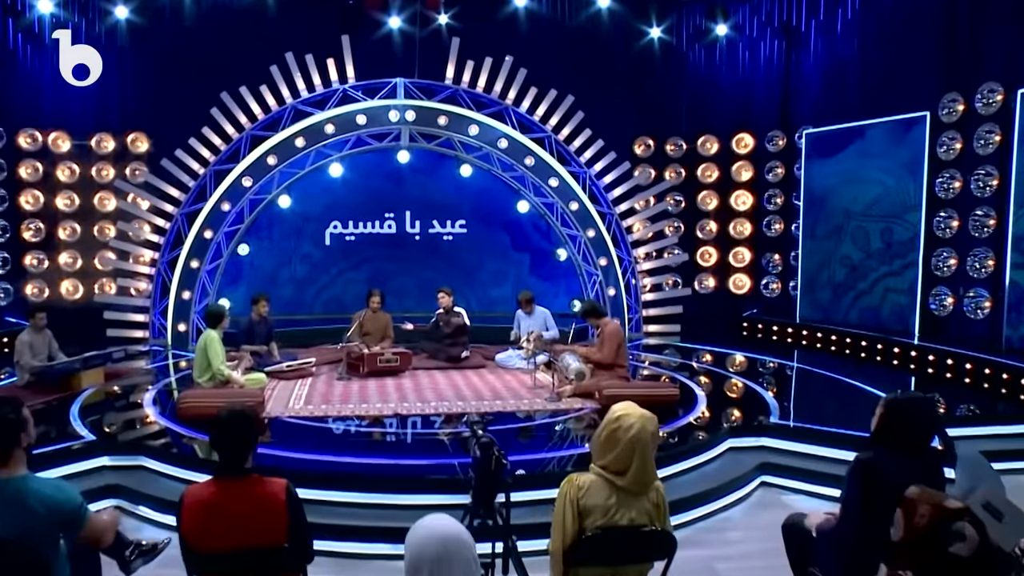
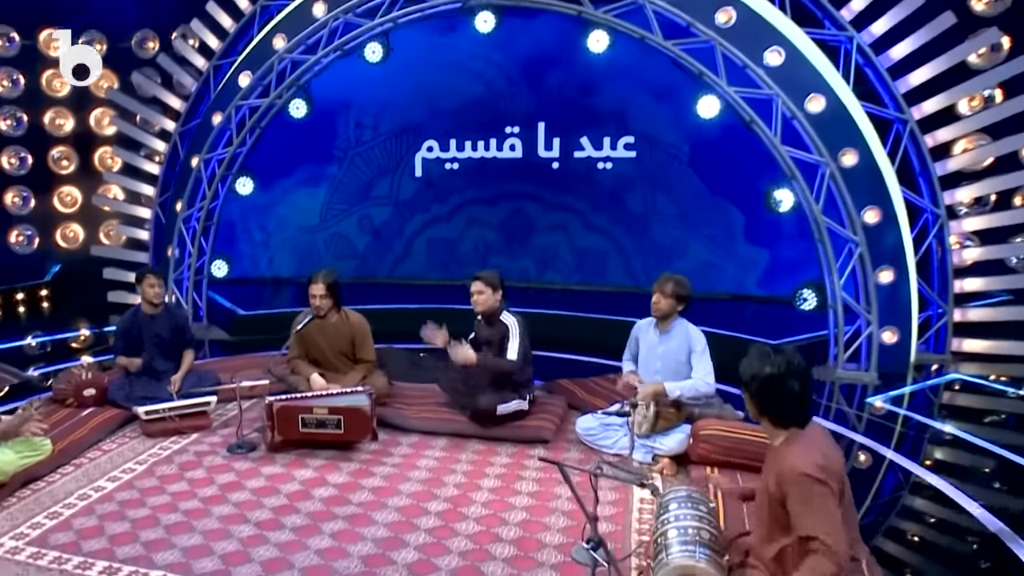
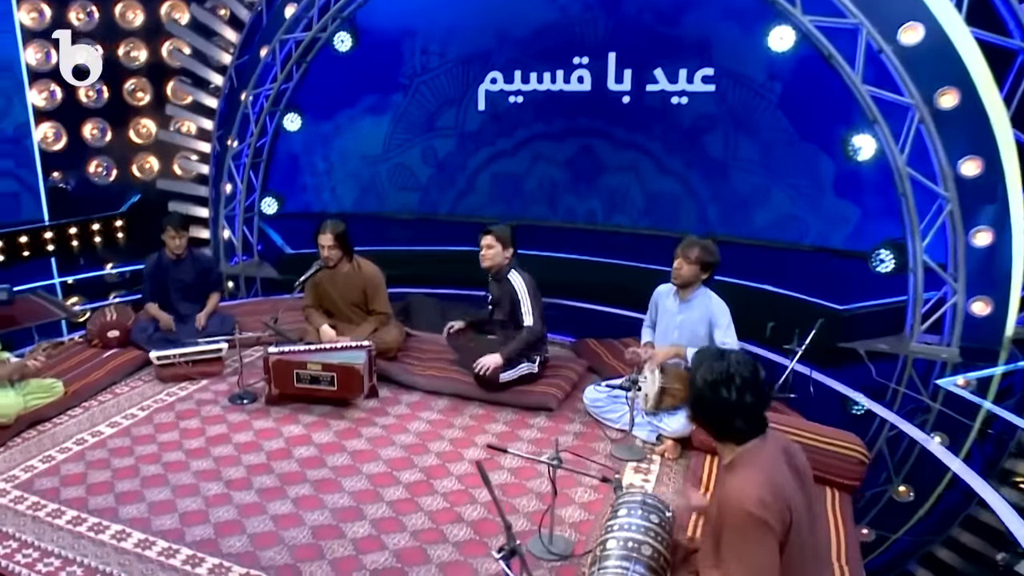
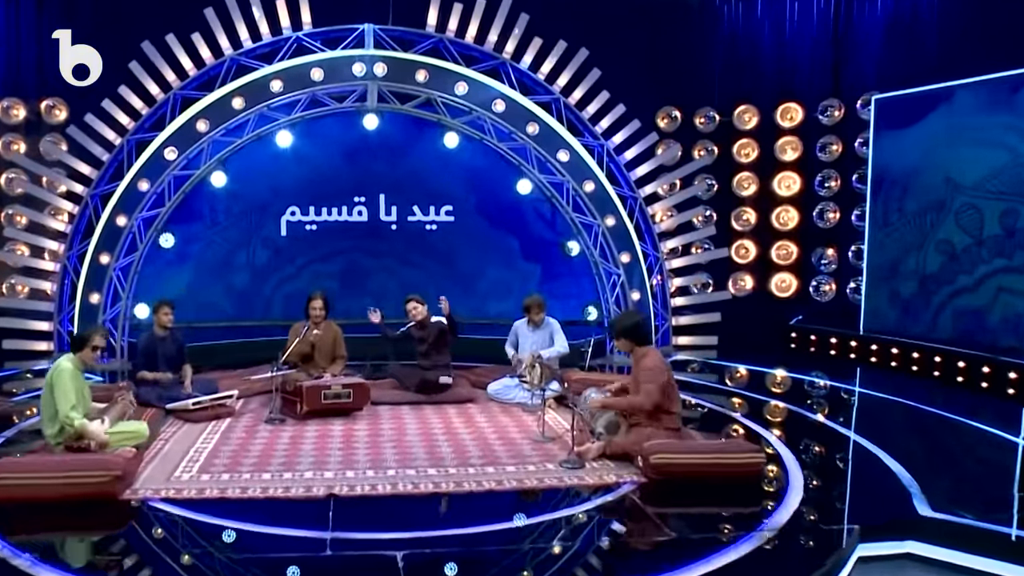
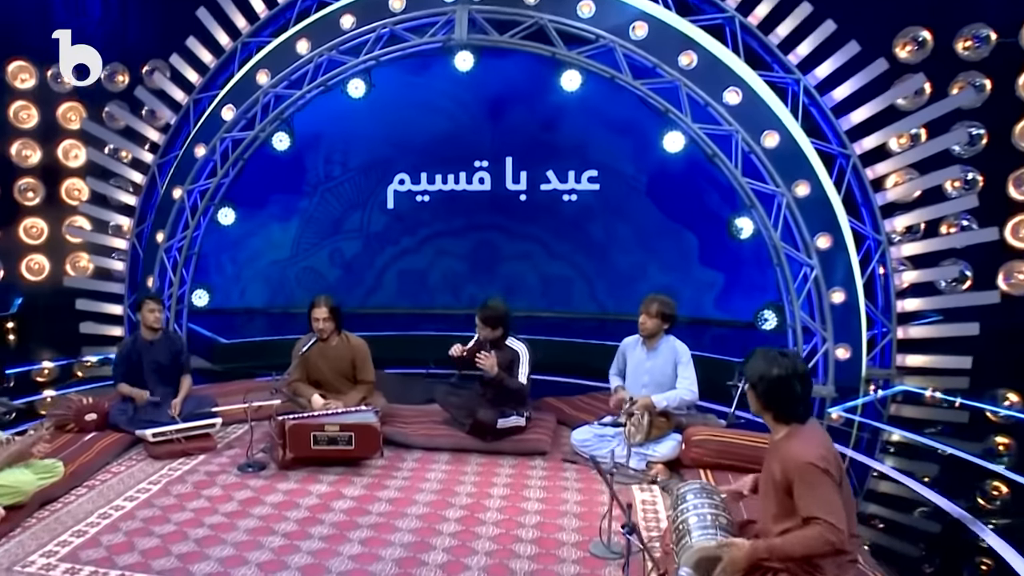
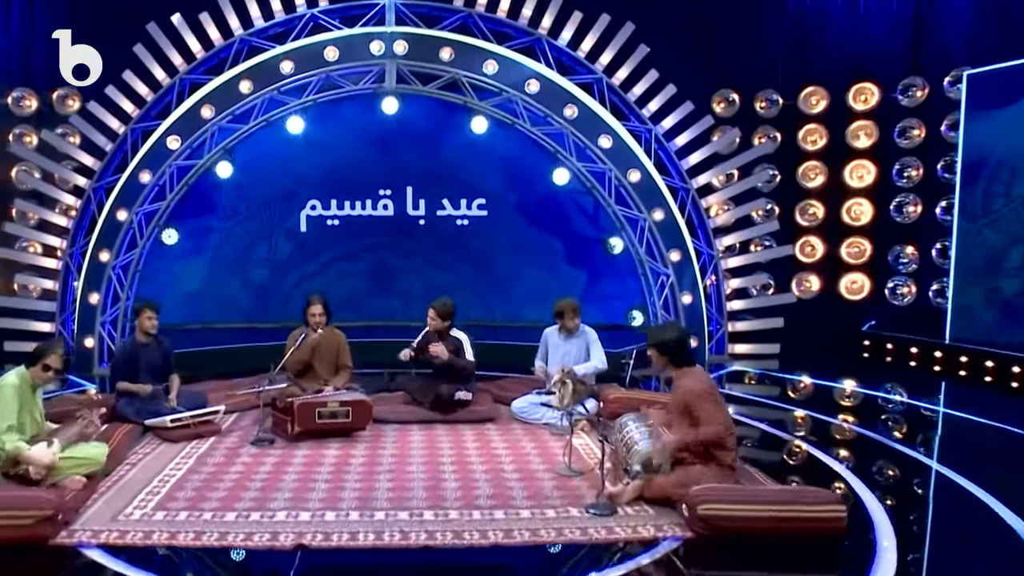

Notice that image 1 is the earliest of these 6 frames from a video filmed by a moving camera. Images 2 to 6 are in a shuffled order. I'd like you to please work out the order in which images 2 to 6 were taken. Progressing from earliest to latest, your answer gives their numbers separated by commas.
4, 6, 5, 2, 3
